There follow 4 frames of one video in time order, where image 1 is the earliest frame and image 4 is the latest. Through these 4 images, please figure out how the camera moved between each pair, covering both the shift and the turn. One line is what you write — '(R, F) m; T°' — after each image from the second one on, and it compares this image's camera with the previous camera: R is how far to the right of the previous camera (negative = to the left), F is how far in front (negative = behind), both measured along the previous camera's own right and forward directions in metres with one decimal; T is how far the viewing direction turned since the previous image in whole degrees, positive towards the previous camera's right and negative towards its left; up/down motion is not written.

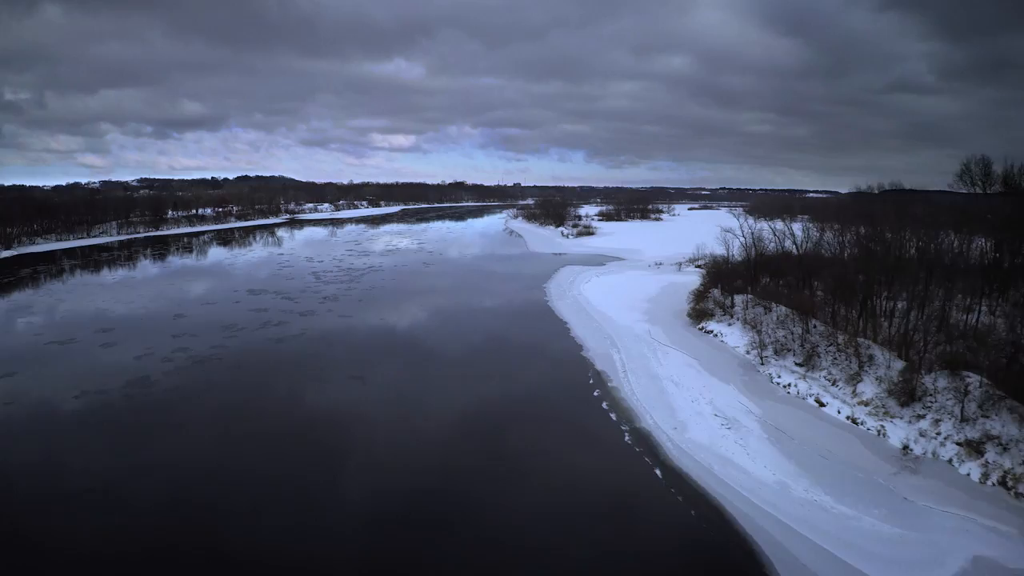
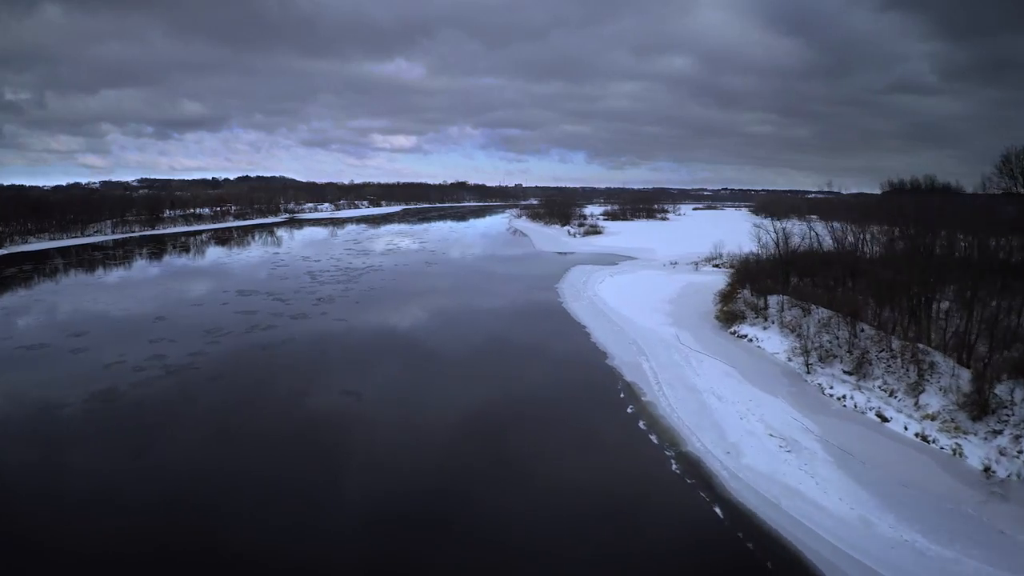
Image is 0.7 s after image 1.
(-0.2, +0.9) m; 0°
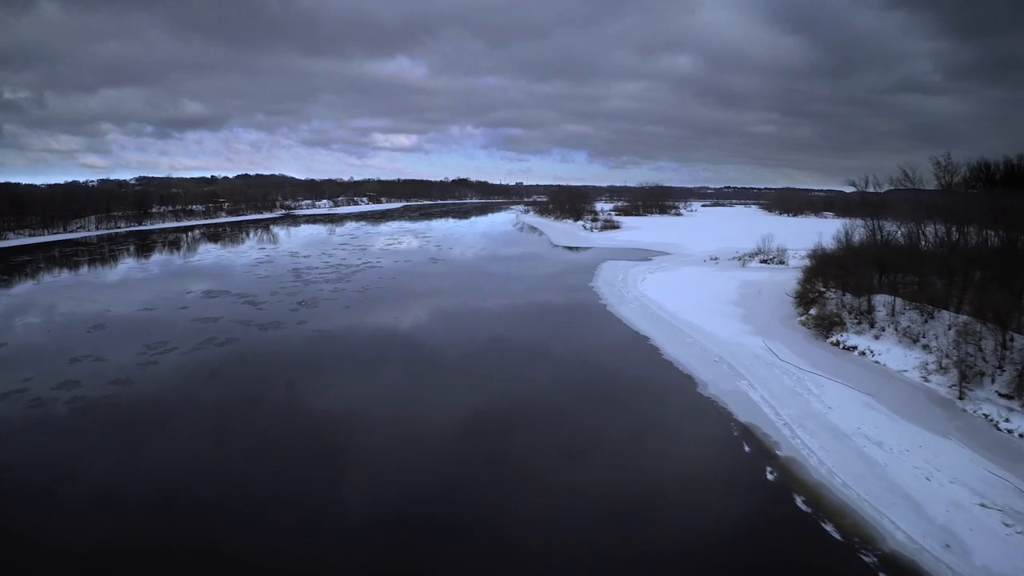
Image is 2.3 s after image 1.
(-0.5, +2.1) m; 0°
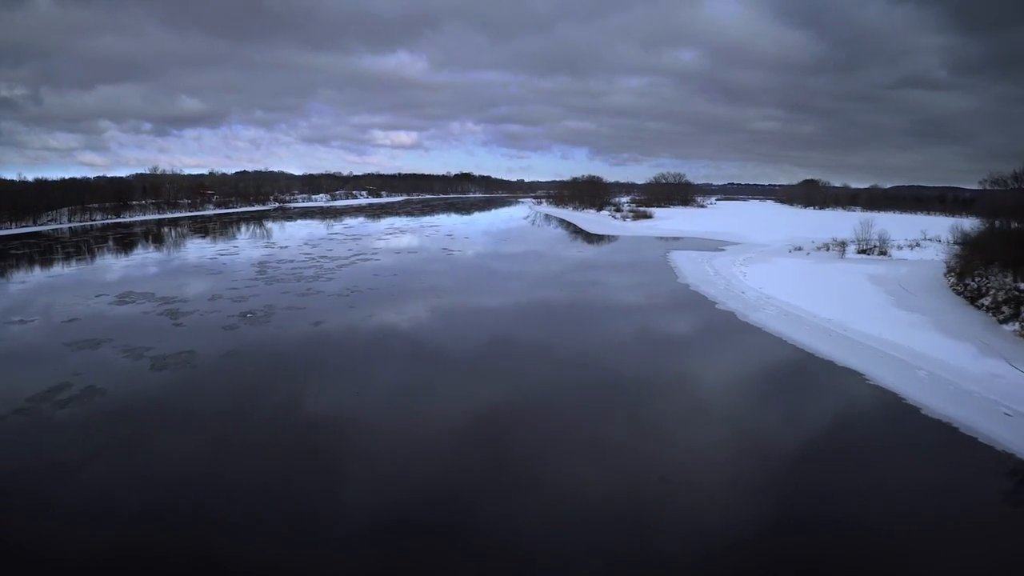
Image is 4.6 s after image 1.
(-0.9, +2.7) m; 0°
